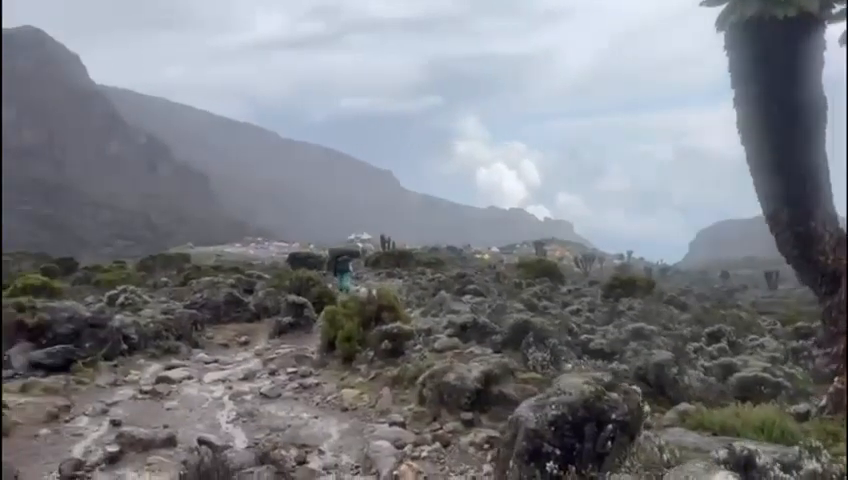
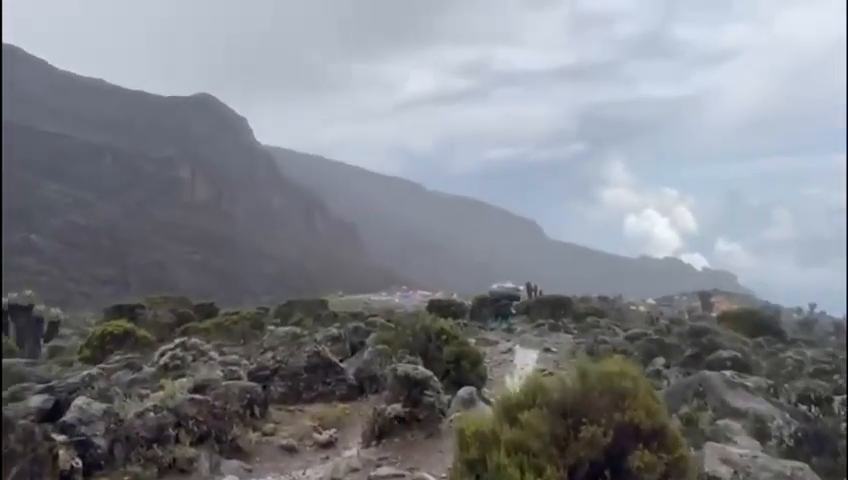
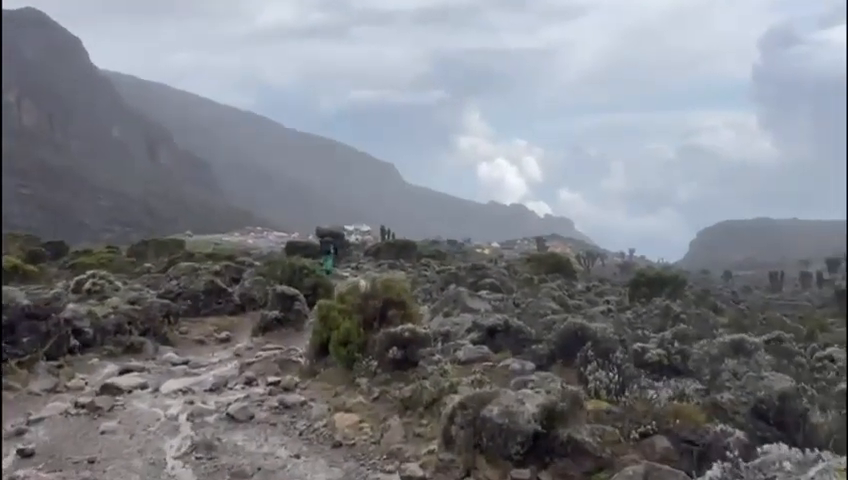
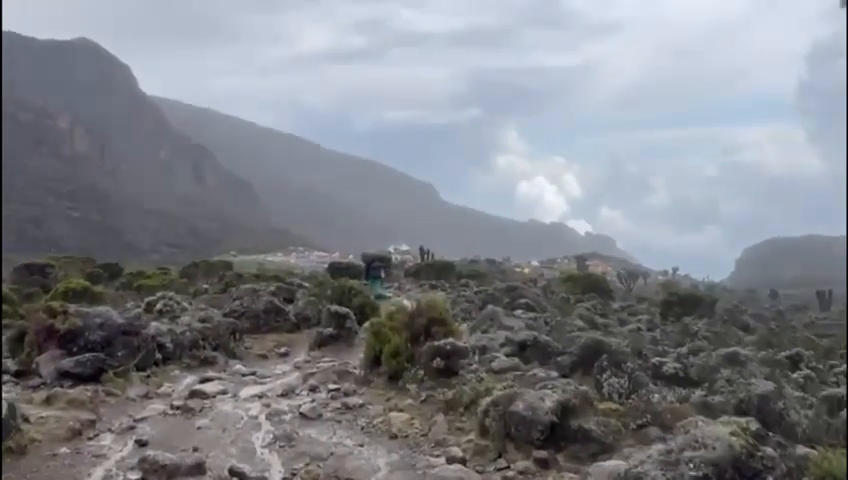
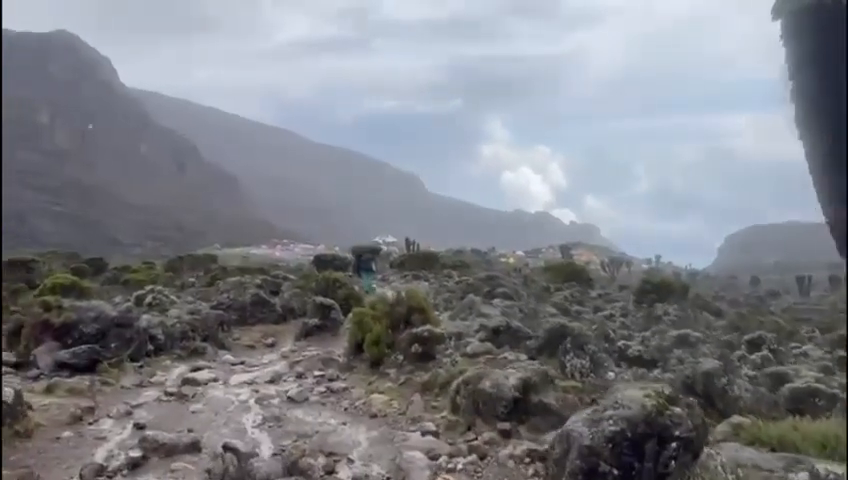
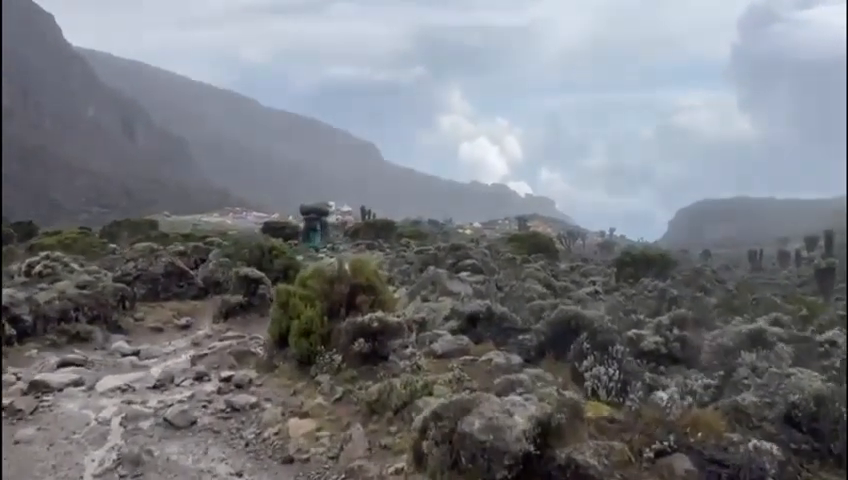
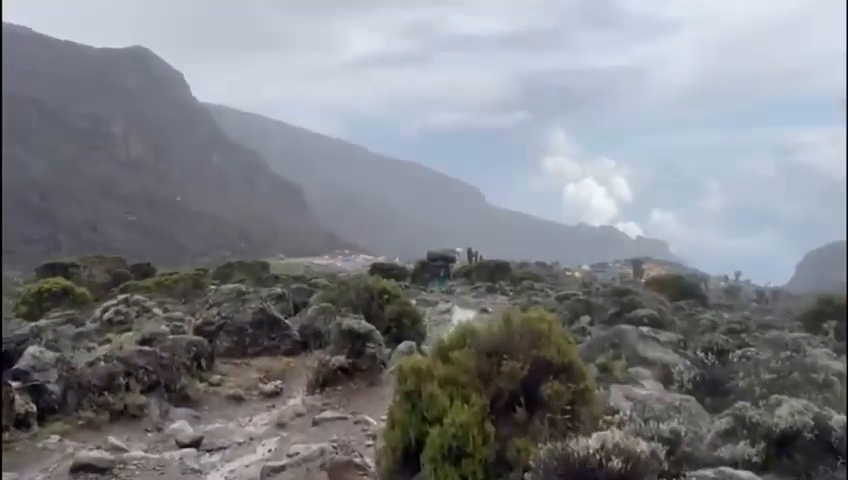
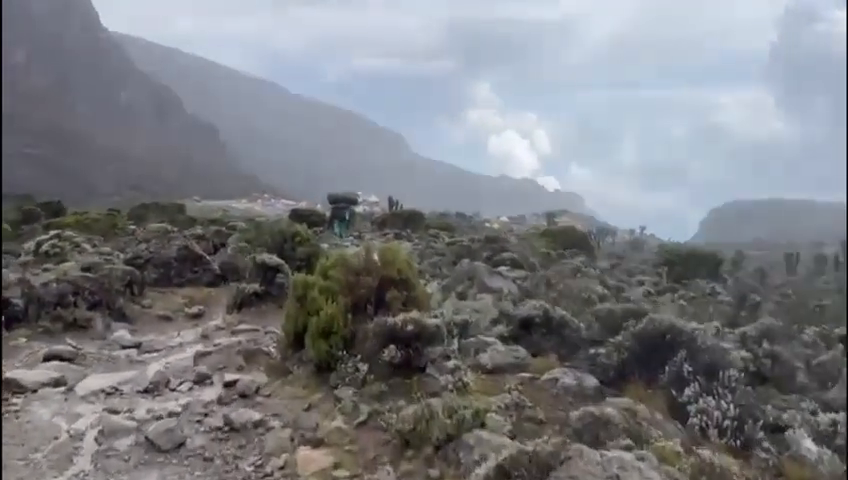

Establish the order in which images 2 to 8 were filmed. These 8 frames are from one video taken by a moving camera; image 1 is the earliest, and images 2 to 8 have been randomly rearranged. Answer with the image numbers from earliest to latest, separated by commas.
5, 4, 3, 6, 8, 7, 2
